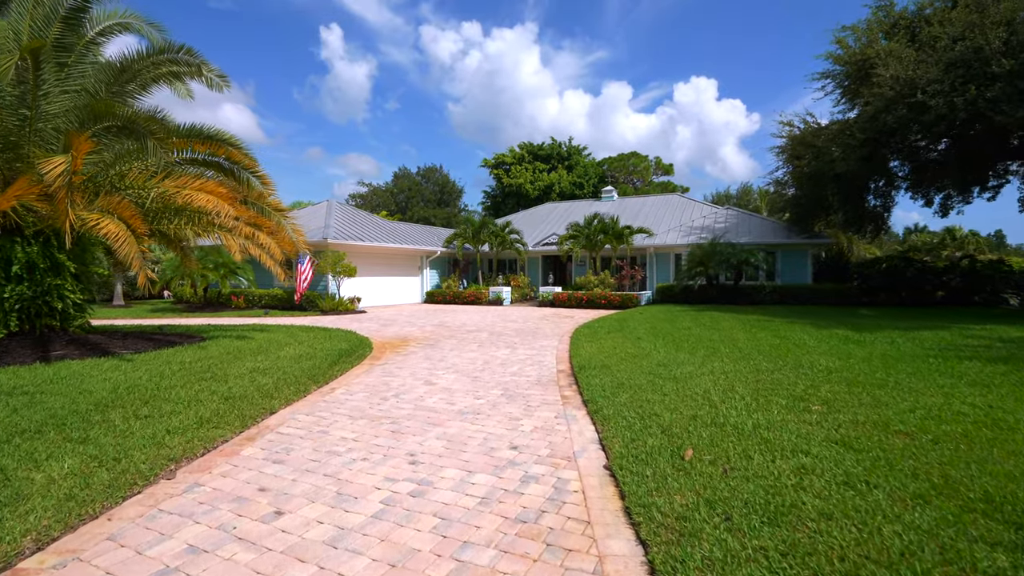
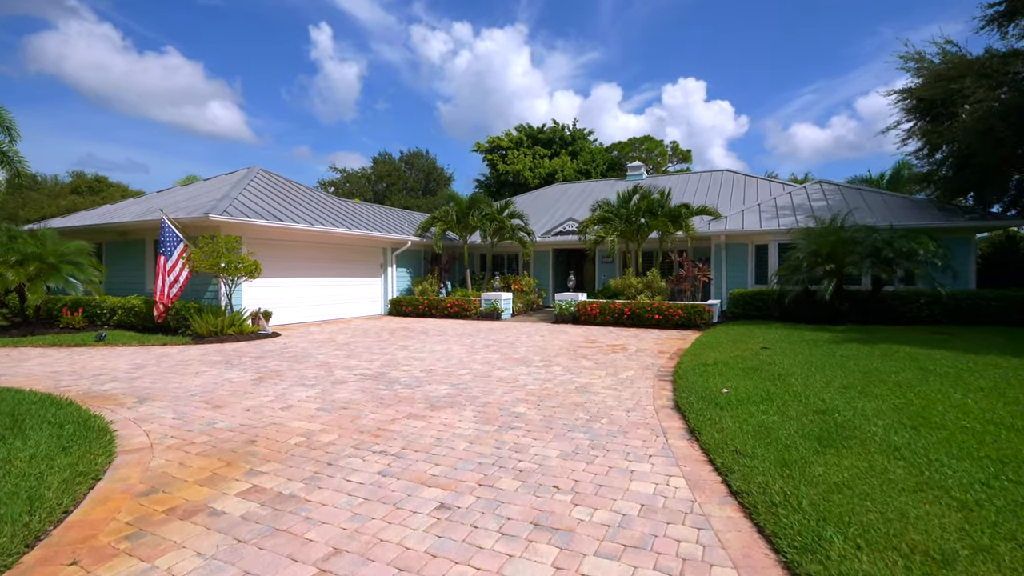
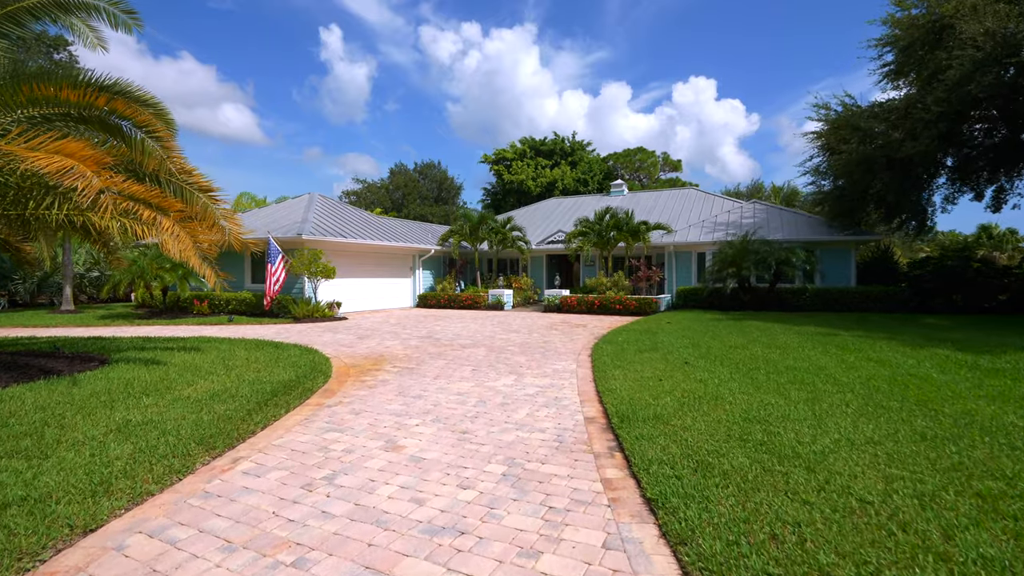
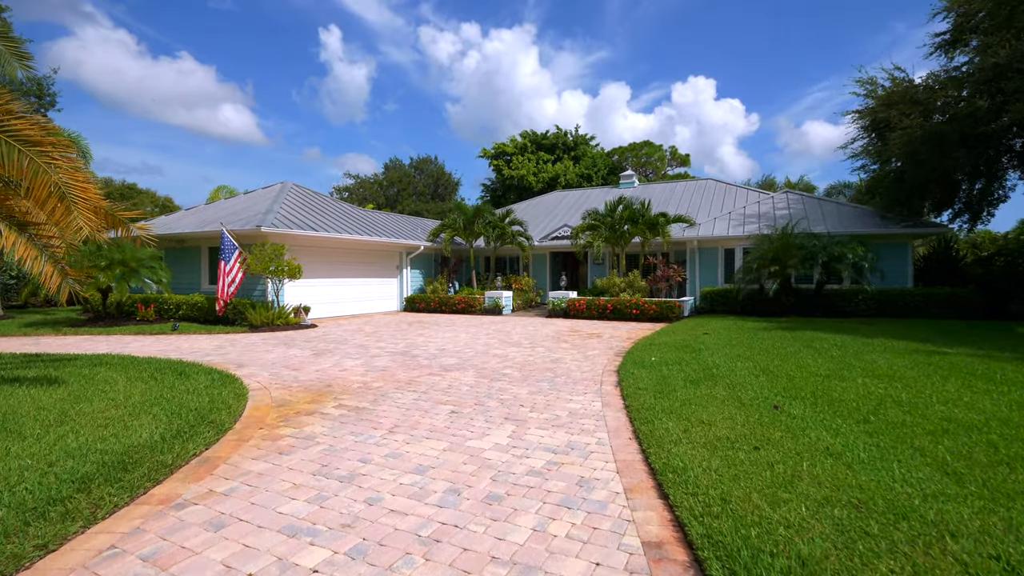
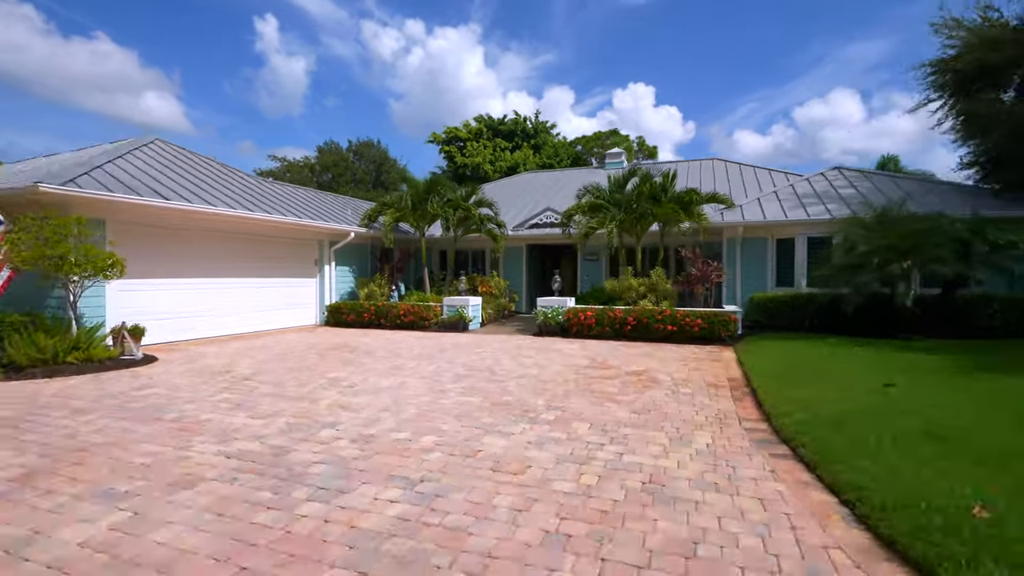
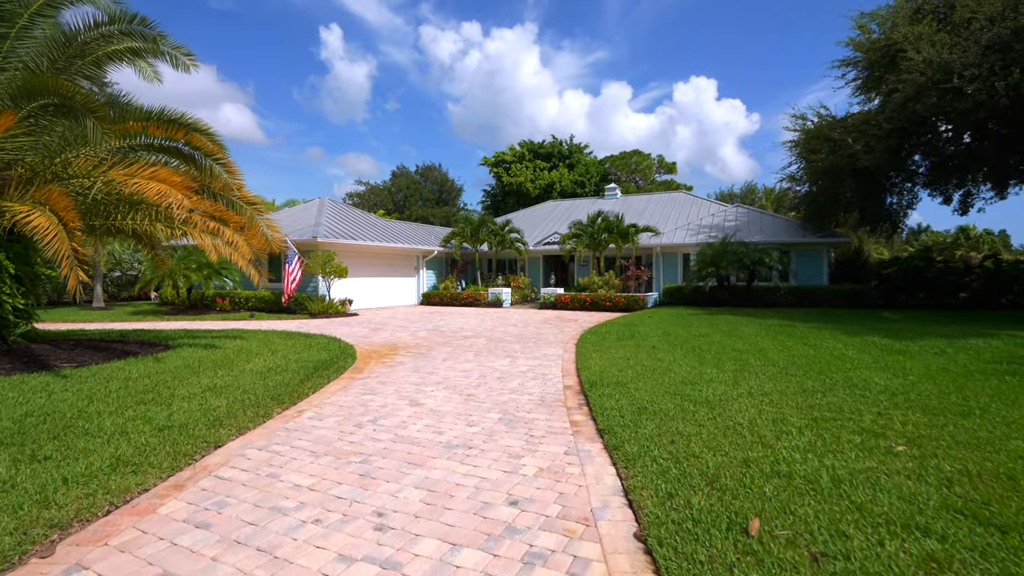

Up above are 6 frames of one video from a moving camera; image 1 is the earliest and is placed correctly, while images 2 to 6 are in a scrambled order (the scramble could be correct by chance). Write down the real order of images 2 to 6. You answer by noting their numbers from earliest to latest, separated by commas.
6, 3, 4, 2, 5
